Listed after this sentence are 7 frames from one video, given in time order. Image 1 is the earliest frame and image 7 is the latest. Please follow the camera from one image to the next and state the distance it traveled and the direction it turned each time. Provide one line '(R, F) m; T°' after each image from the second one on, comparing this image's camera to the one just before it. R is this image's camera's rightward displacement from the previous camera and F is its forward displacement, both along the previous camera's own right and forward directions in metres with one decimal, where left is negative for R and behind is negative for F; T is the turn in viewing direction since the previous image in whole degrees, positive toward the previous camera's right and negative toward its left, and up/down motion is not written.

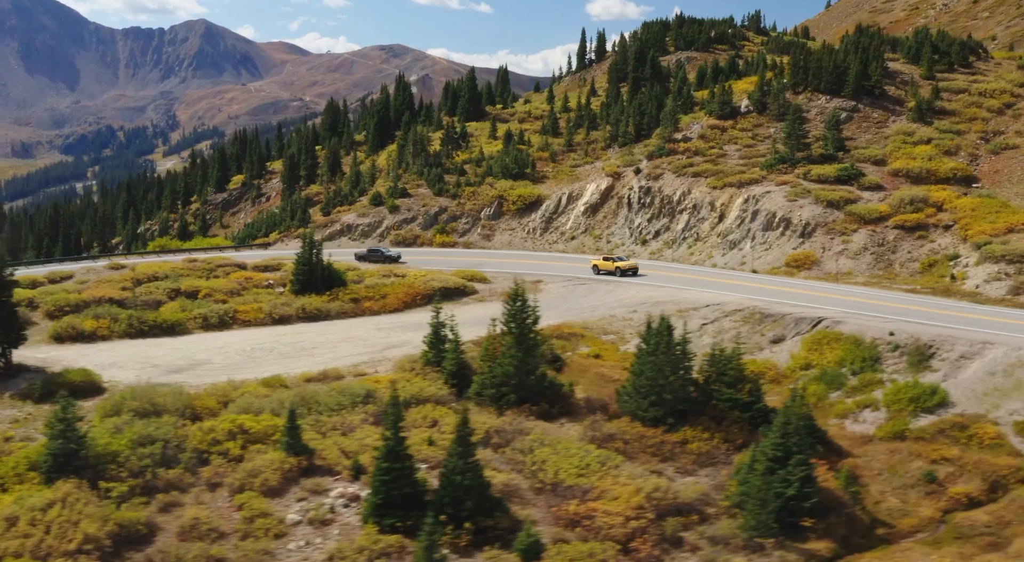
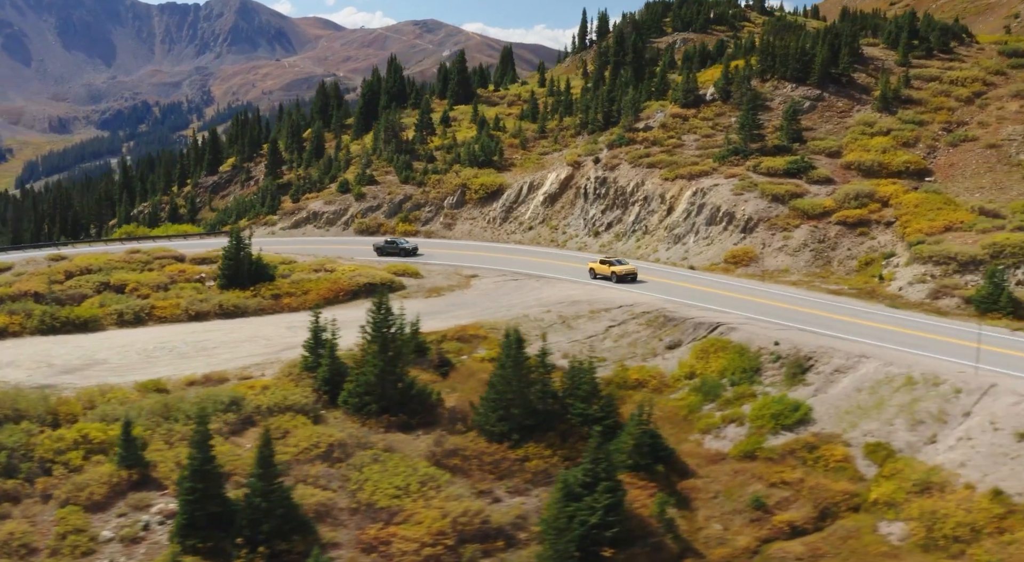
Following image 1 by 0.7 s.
(+6.3, +0.9) m; -2°
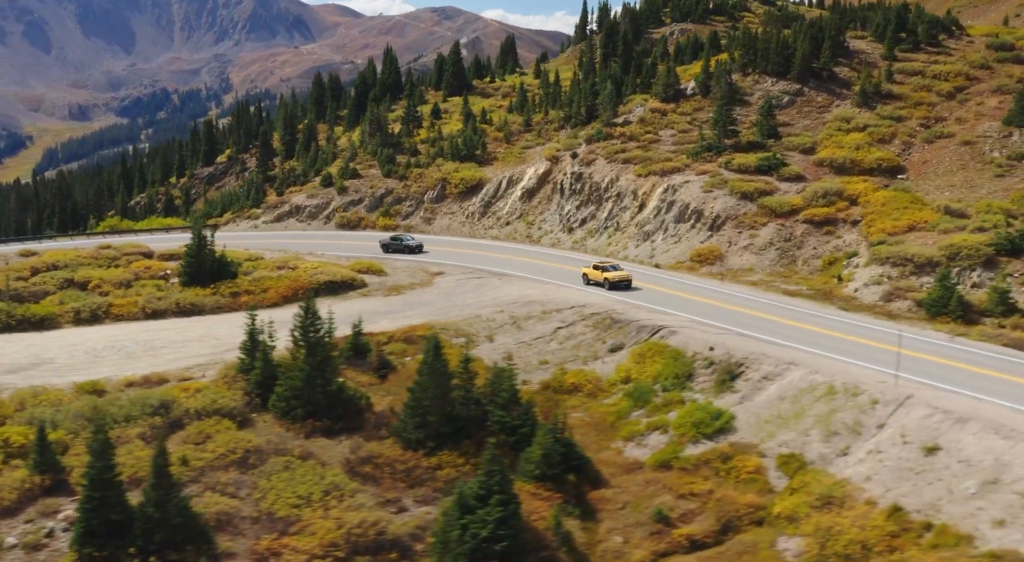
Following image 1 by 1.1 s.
(+3.4, +0.3) m; -1°
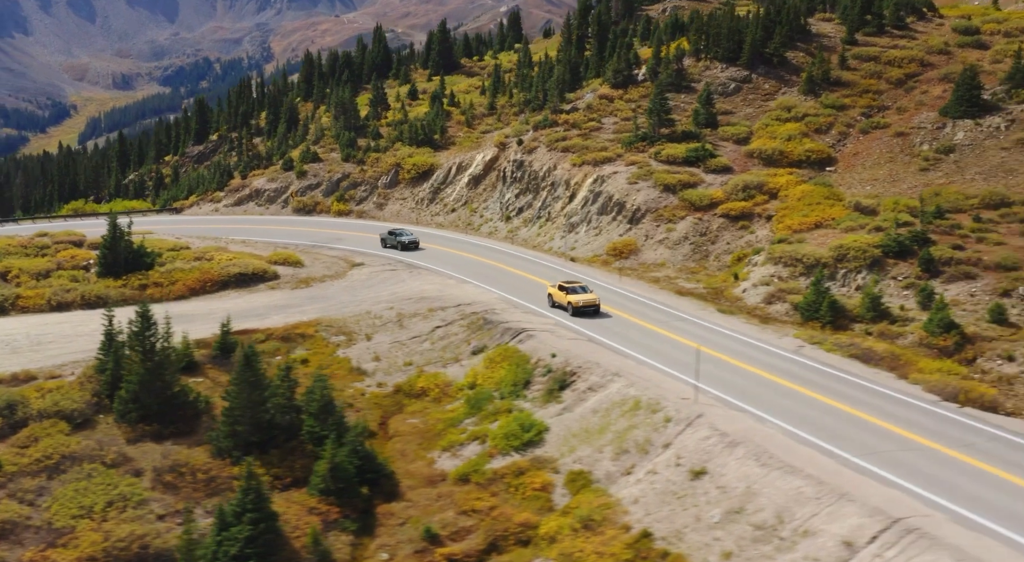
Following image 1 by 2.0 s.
(+7.7, +0.4) m; -2°
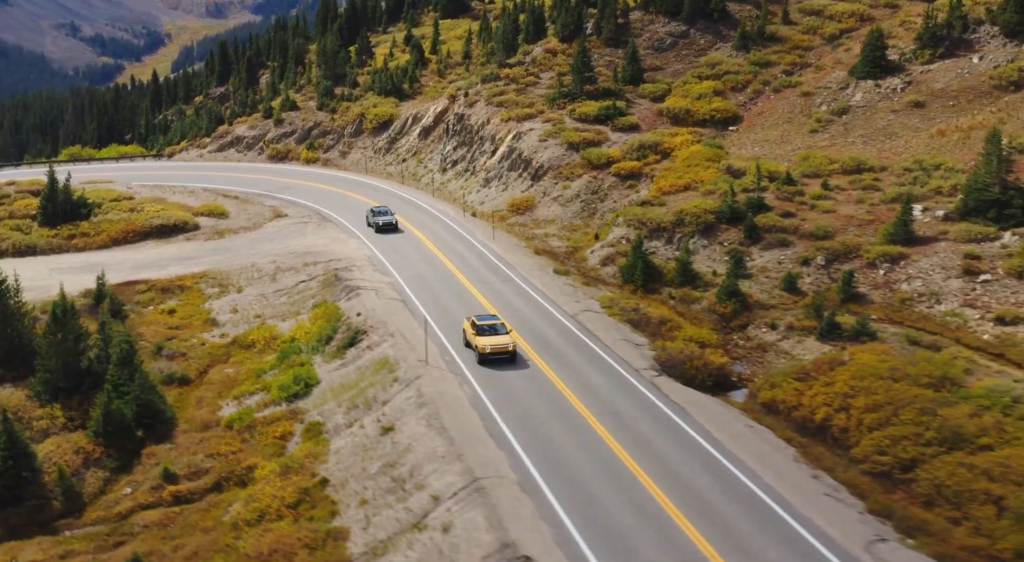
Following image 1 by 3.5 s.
(+11.3, -2.1) m; -5°
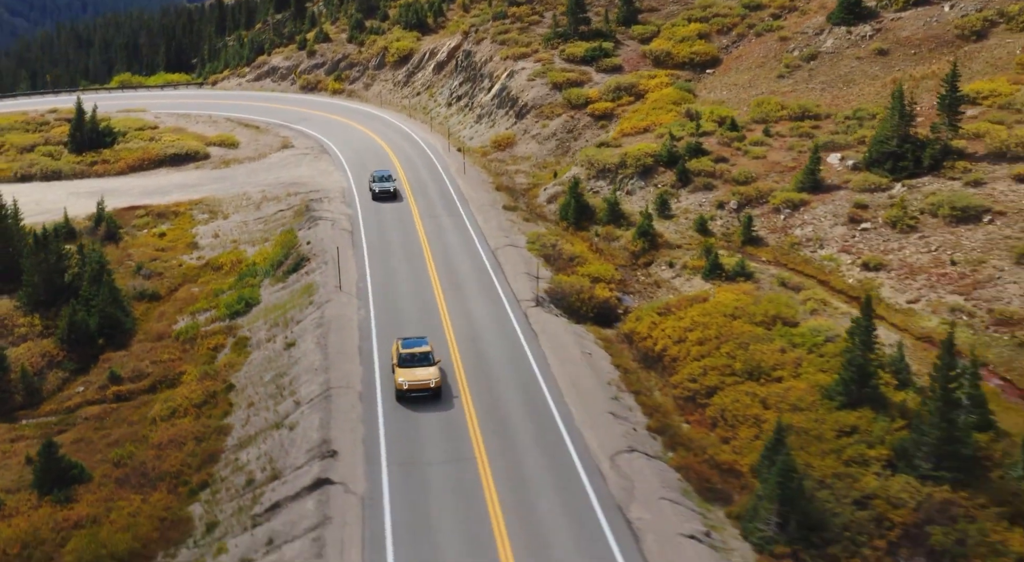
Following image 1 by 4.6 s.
(+6.6, -2.9) m; -5°
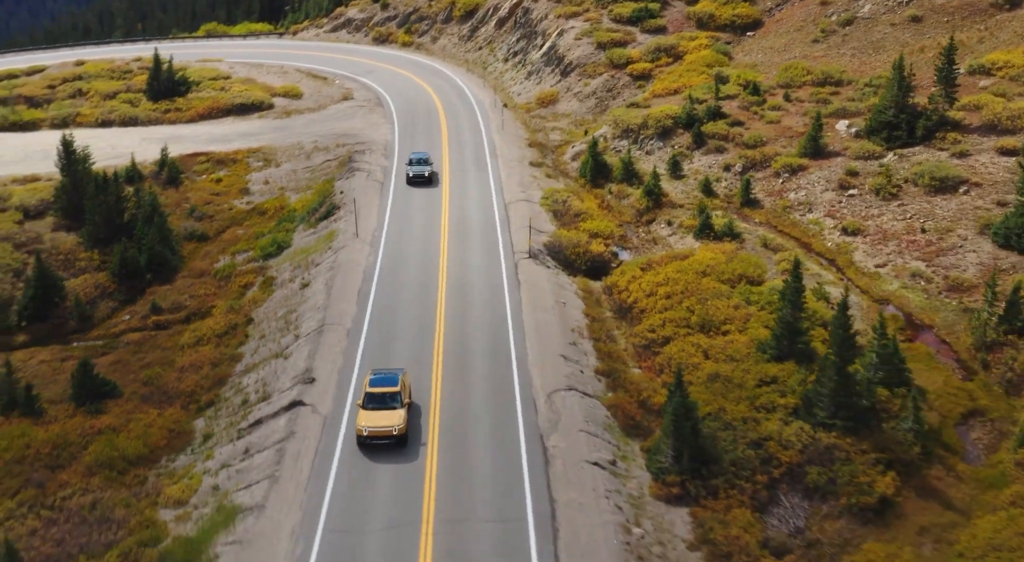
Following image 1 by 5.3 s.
(+3.7, -2.3) m; -6°
